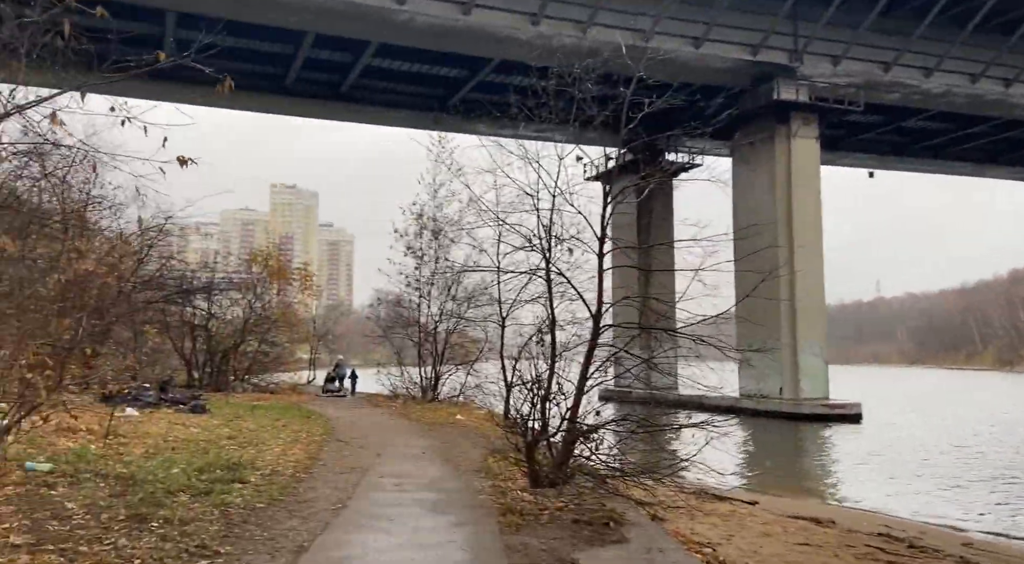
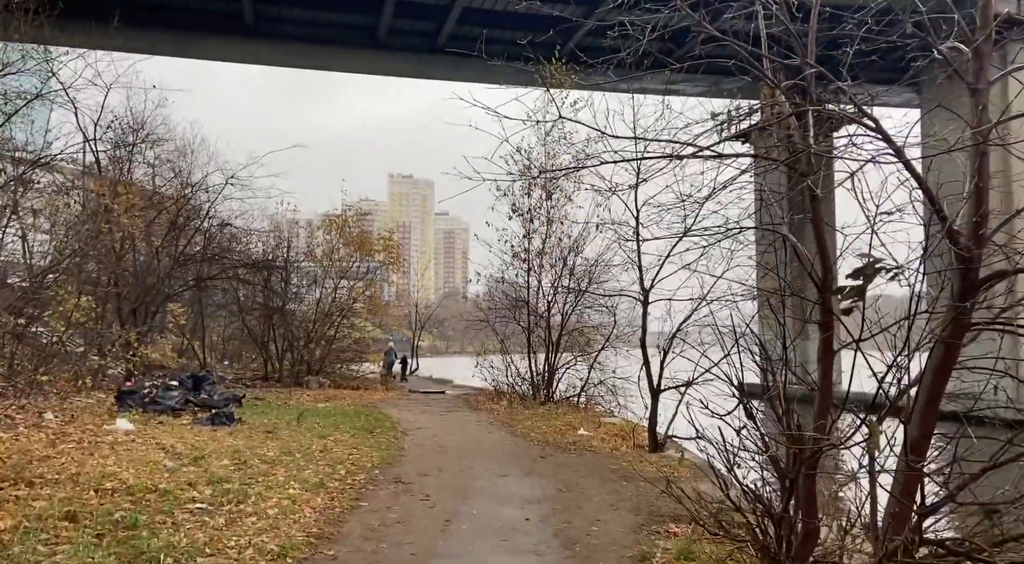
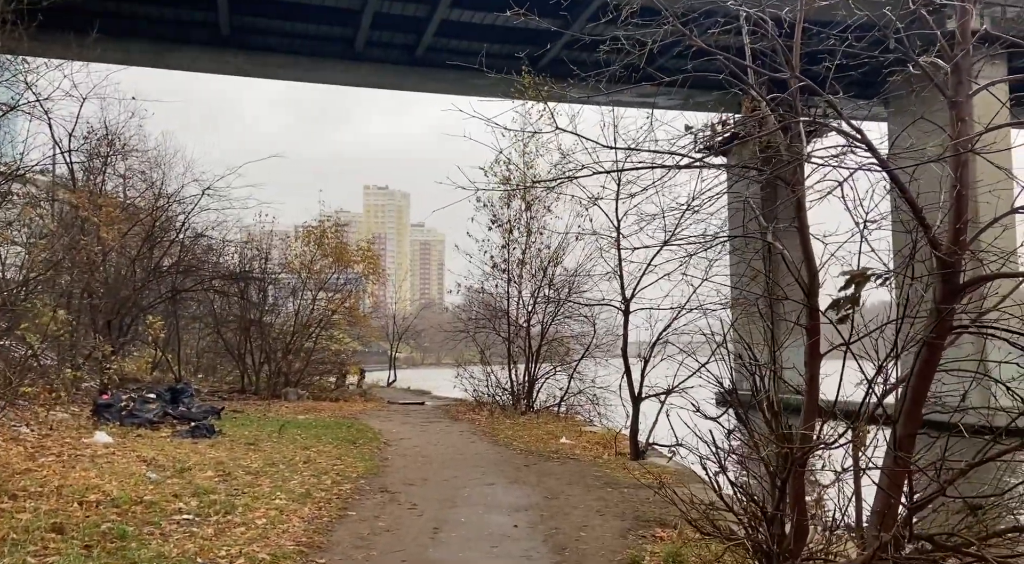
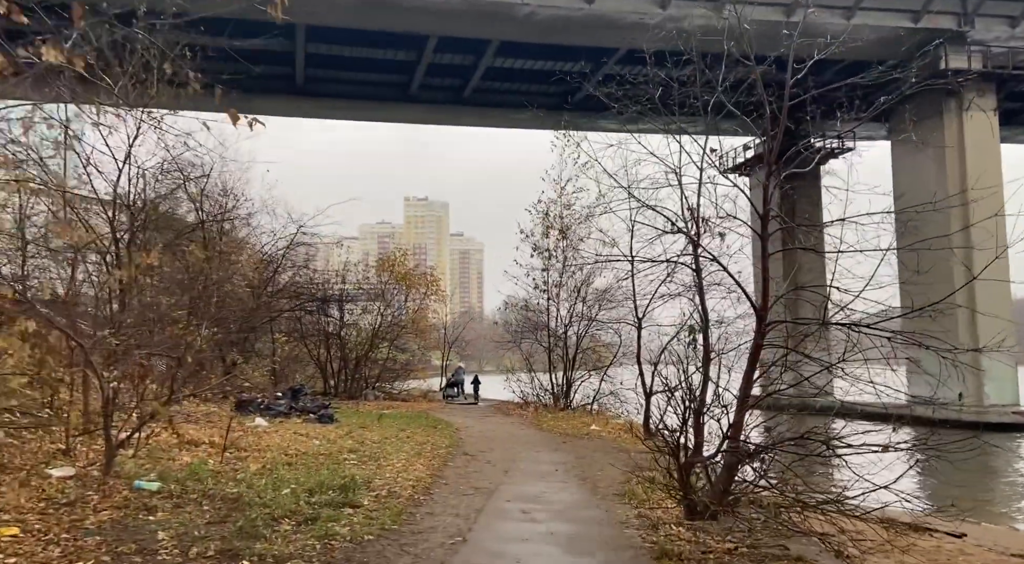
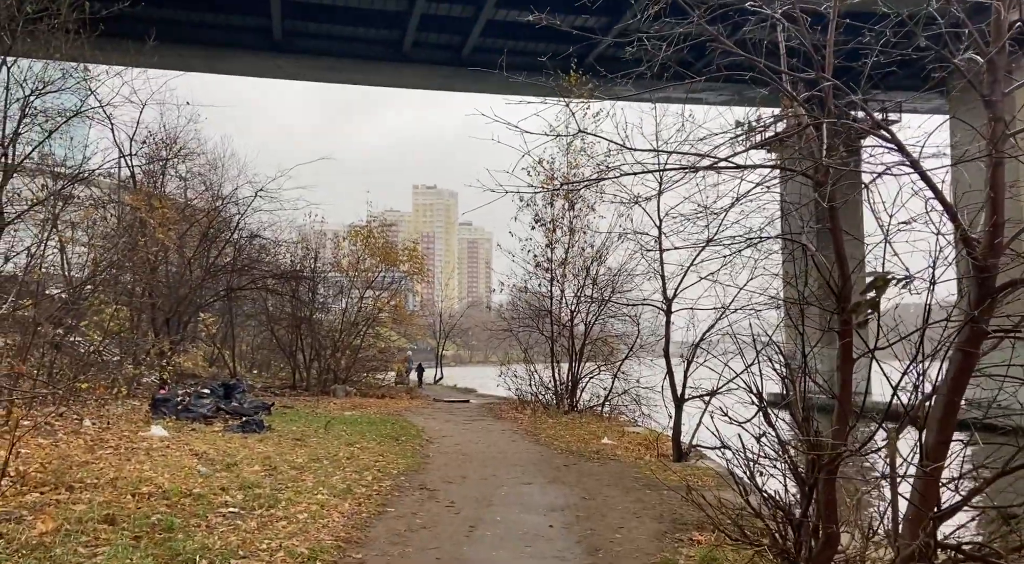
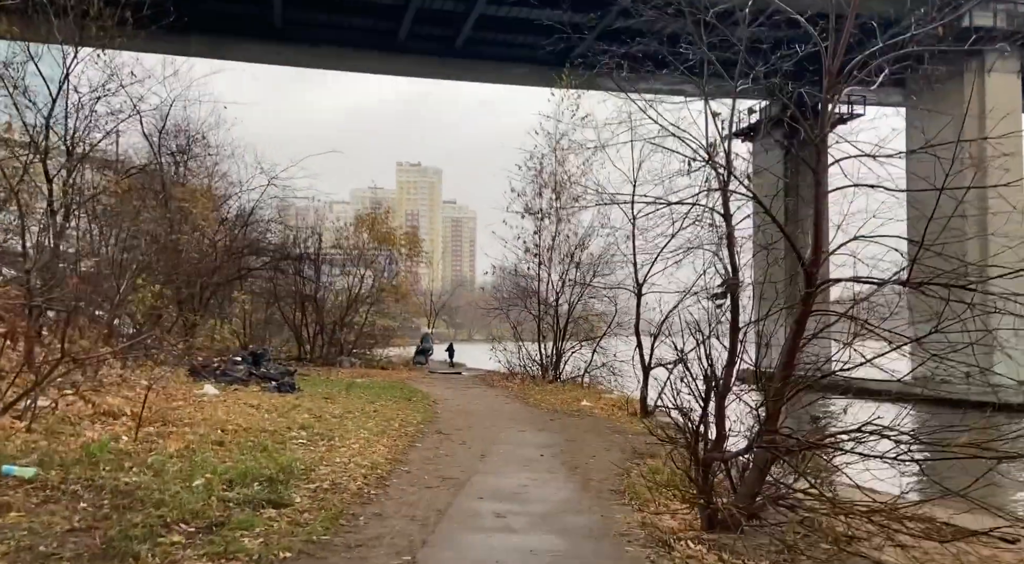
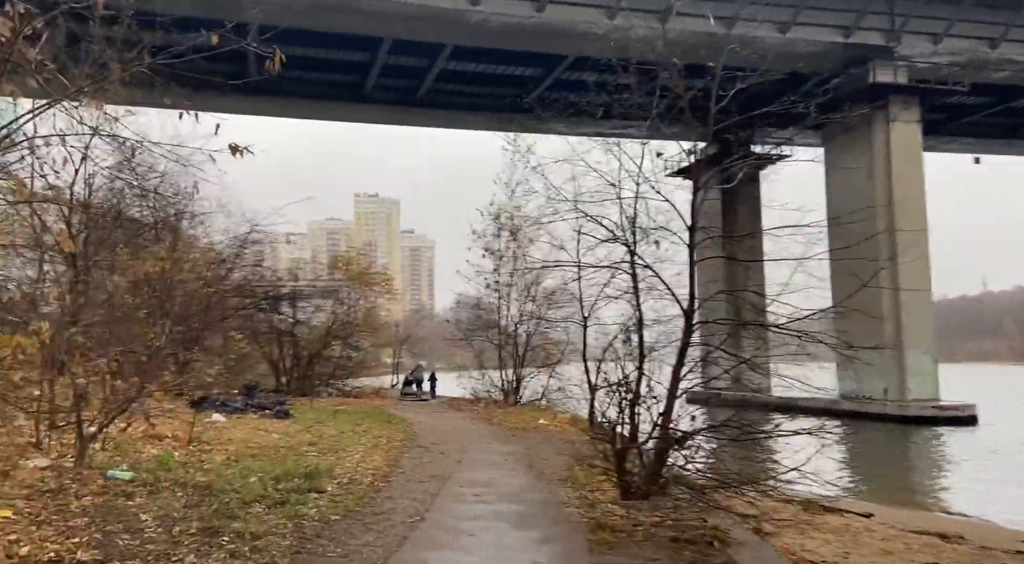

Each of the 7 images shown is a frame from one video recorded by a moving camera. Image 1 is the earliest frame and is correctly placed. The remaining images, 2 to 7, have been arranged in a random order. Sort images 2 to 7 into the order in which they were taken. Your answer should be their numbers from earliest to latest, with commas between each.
7, 4, 6, 2, 5, 3
